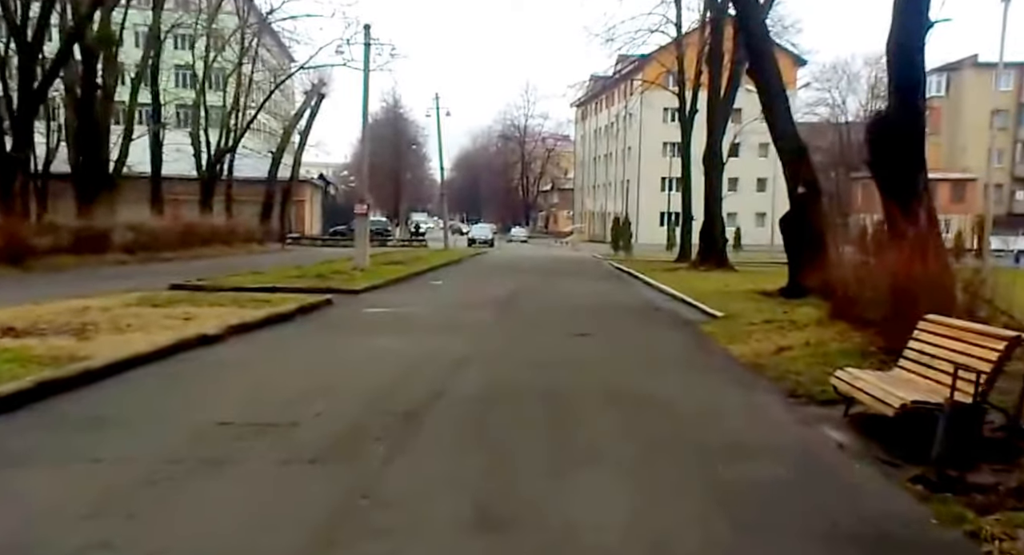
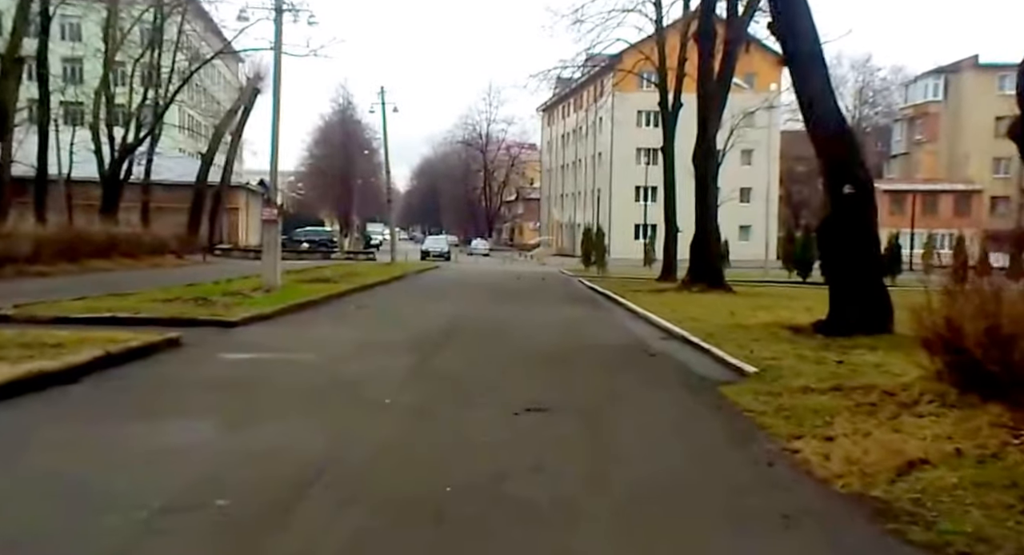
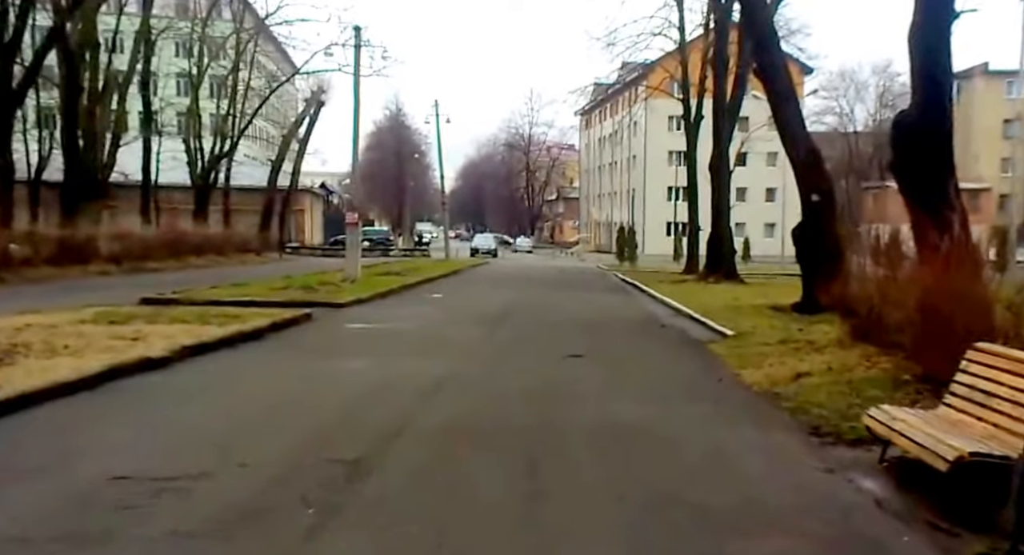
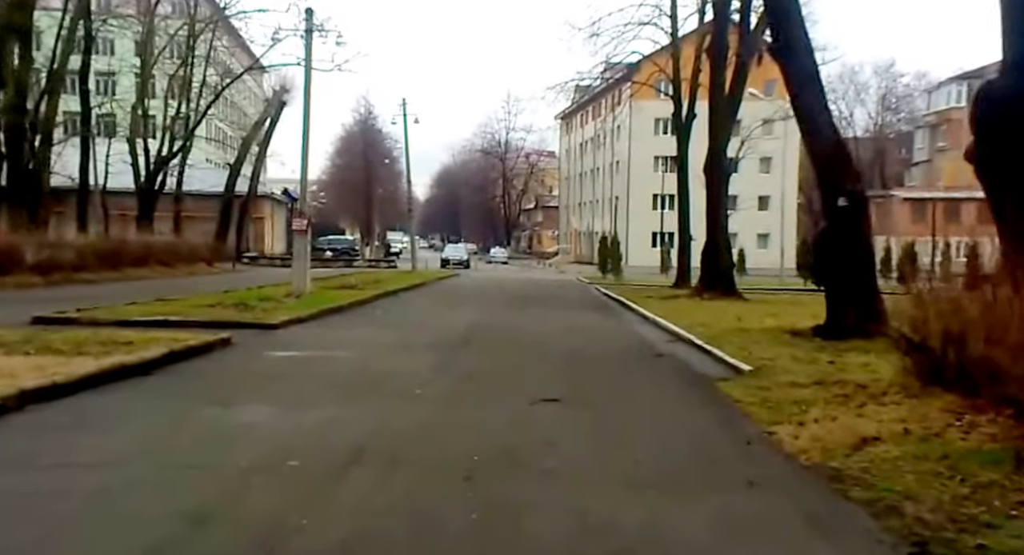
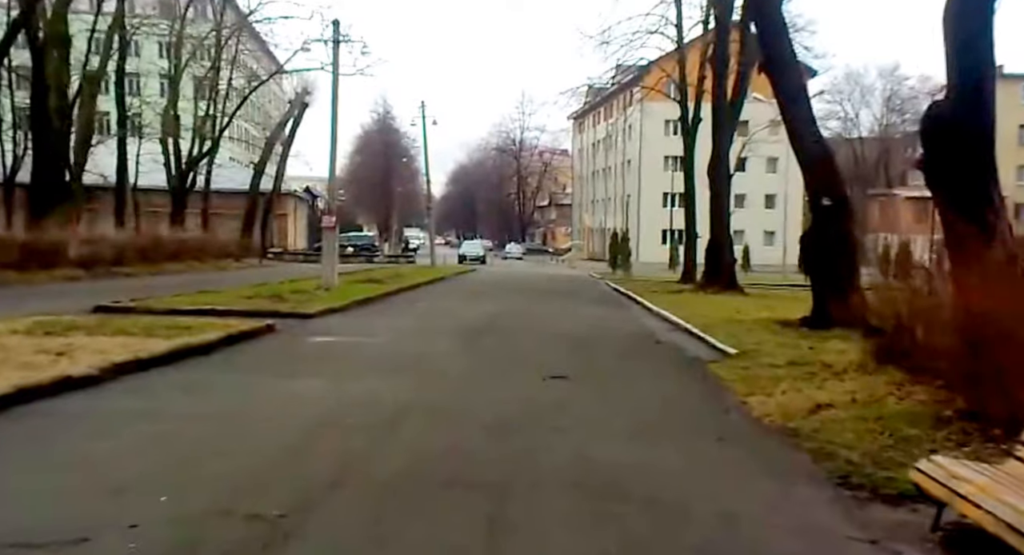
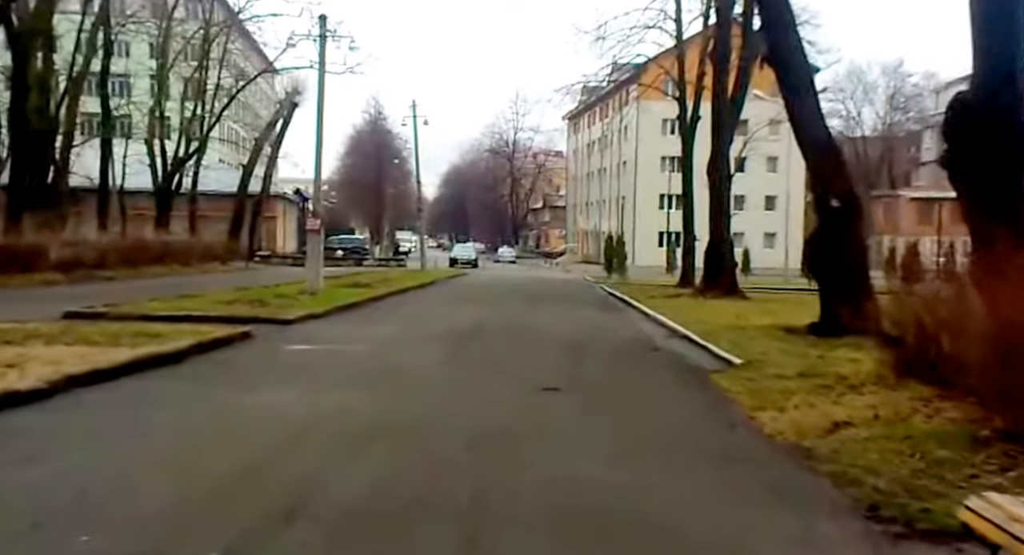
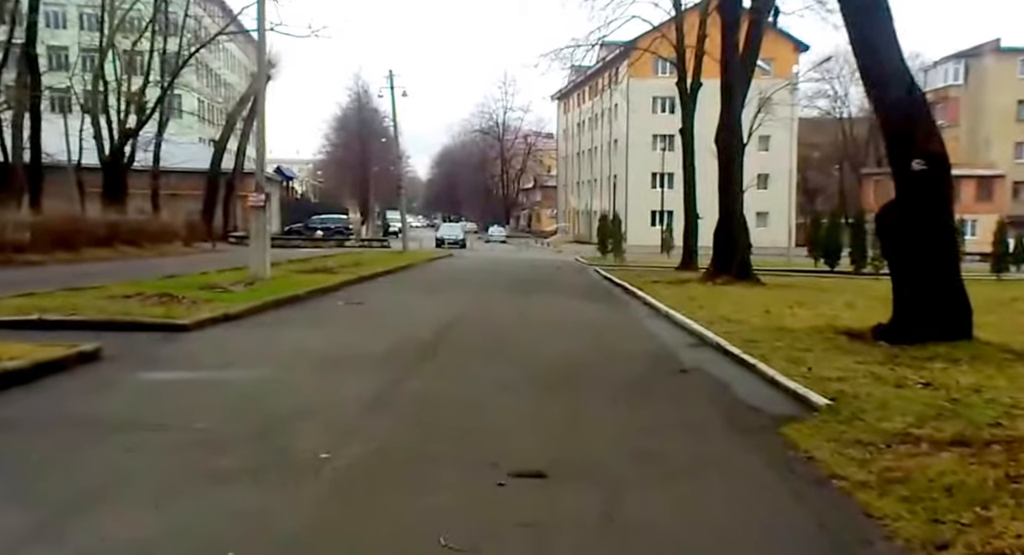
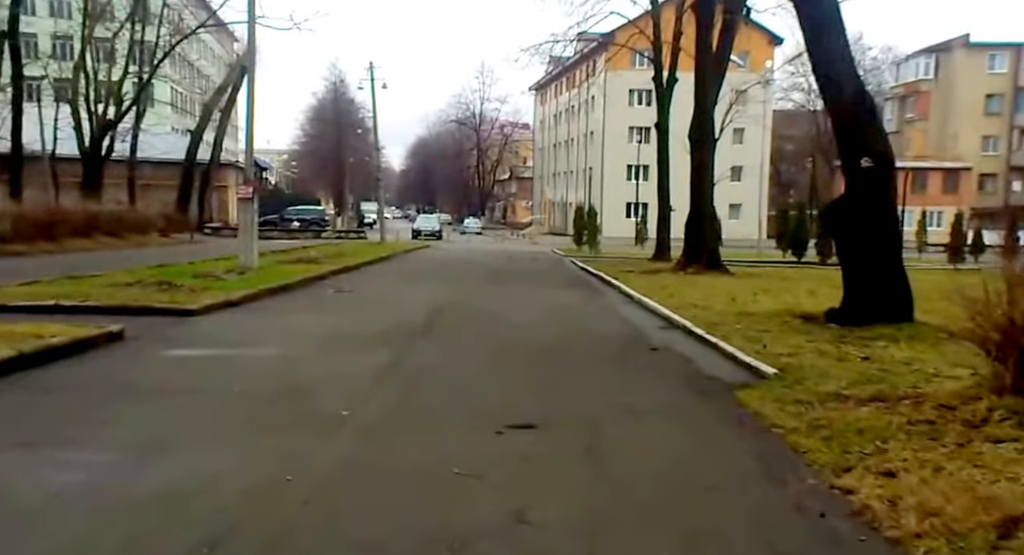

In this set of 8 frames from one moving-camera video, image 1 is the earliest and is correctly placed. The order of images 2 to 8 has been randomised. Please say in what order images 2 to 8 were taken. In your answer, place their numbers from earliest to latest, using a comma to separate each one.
3, 5, 6, 4, 2, 8, 7
